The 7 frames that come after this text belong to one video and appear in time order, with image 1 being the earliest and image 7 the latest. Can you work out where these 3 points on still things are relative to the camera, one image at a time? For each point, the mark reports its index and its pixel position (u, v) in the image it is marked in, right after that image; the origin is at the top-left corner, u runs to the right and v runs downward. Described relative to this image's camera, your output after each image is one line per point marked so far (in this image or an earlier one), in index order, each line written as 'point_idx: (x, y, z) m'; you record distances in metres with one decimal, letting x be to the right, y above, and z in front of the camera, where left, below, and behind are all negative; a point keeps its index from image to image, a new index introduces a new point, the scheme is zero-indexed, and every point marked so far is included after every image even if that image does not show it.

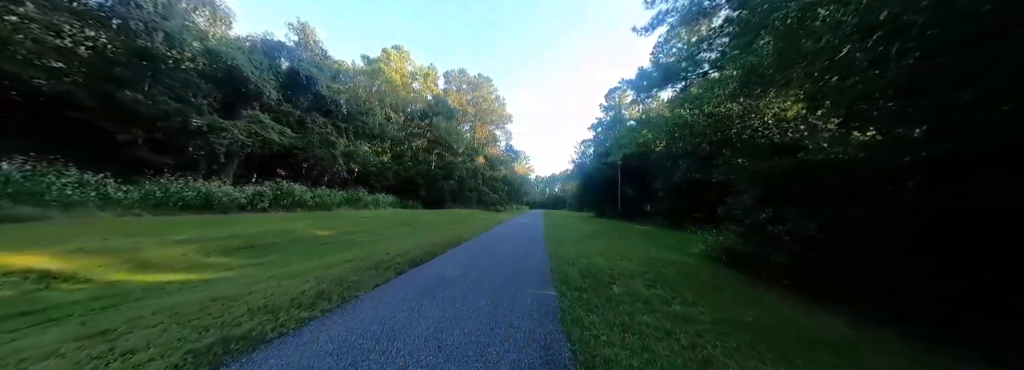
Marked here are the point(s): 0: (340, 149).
0: (-12.7, +2.6, +17.2) m
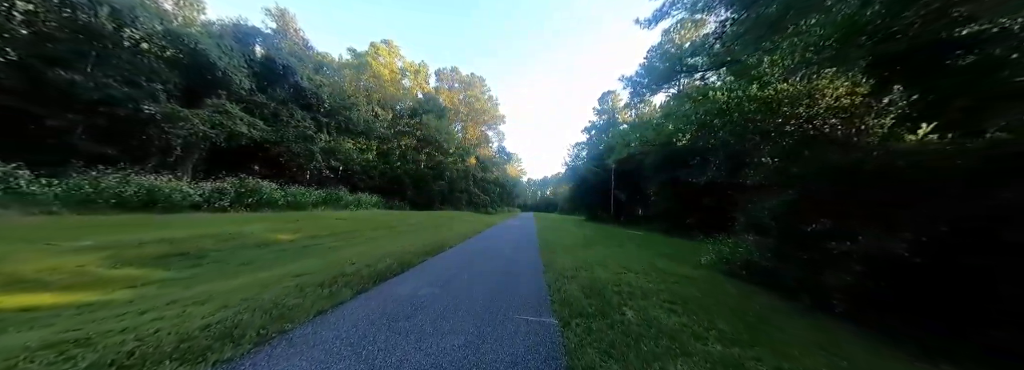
0: (-13.2, +2.7, +16.1) m
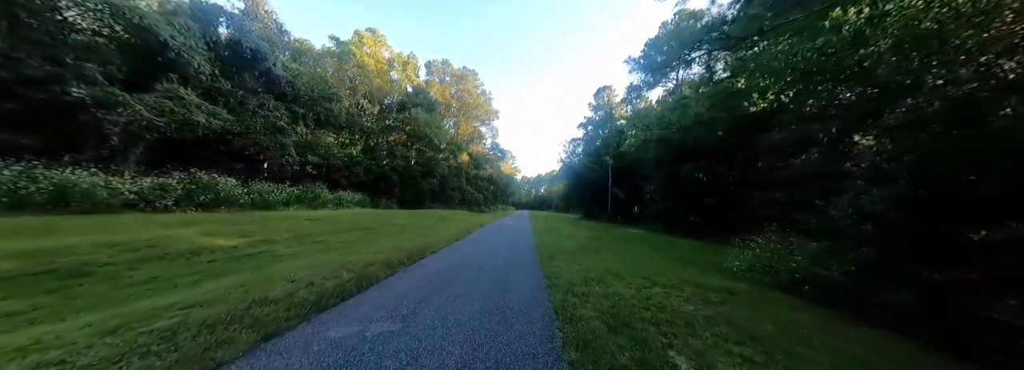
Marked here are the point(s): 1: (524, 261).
0: (-13.6, +2.9, +14.7) m
1: (+0.3, -1.9, +6.0) m
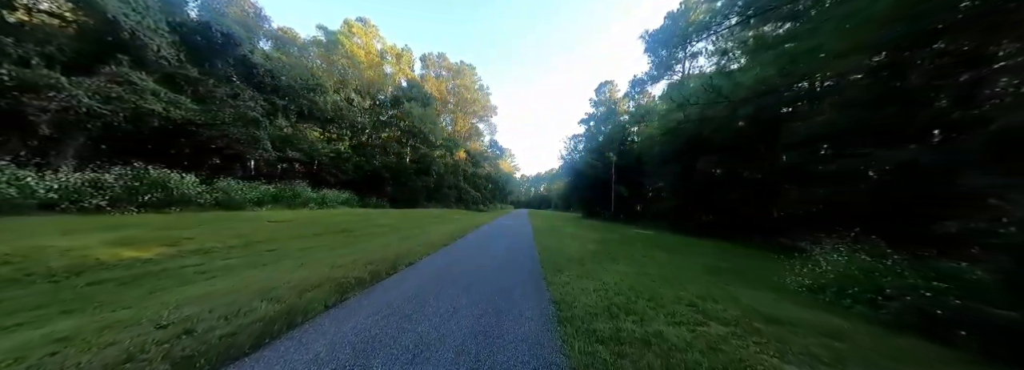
0: (-13.7, +3.0, +13.5) m
1: (+0.3, -1.8, +4.9) m
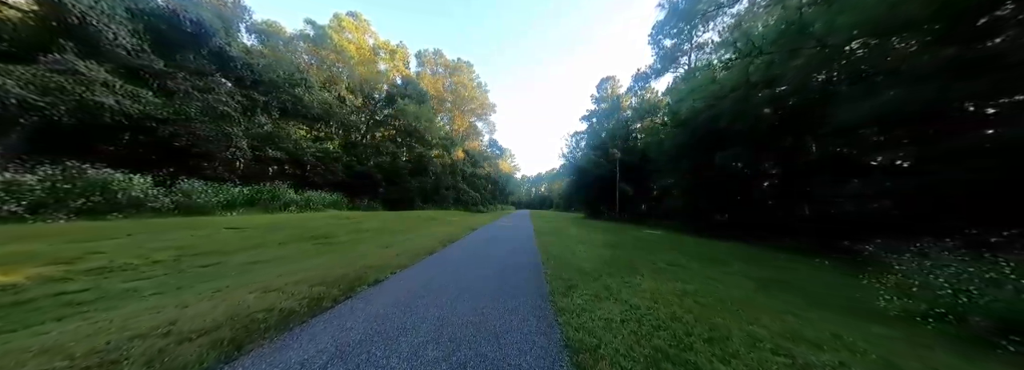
0: (-13.8, +2.9, +12.5) m
1: (+0.2, -1.7, +3.8) m
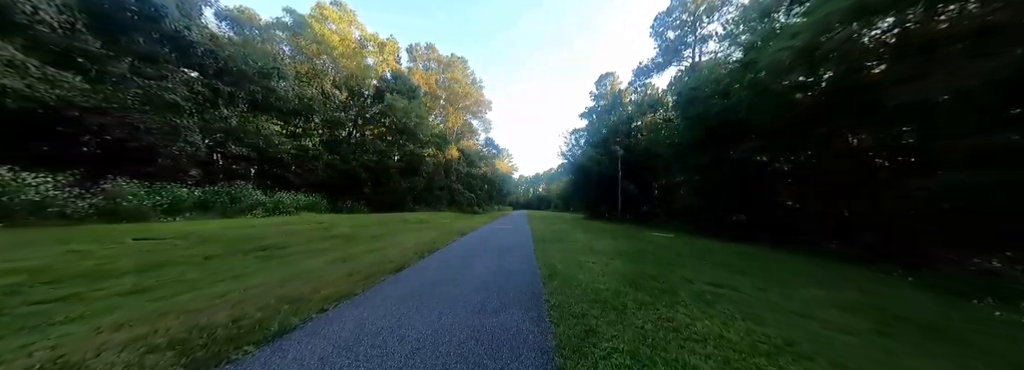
0: (-14.1, +2.8, +11.1) m
1: (+0.1, -1.6, +2.5) m
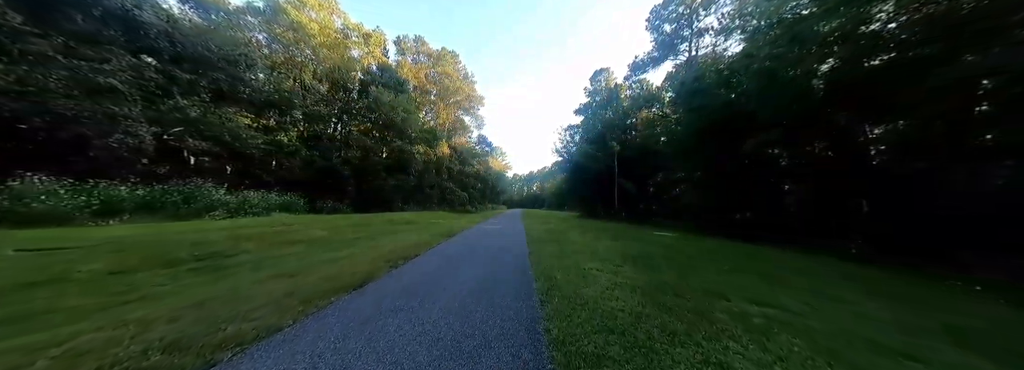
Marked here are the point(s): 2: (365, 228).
0: (-14.4, +2.9, +9.9) m
1: (0.0, -1.5, +1.7) m
2: (-6.4, -2.0, +10.4) m
